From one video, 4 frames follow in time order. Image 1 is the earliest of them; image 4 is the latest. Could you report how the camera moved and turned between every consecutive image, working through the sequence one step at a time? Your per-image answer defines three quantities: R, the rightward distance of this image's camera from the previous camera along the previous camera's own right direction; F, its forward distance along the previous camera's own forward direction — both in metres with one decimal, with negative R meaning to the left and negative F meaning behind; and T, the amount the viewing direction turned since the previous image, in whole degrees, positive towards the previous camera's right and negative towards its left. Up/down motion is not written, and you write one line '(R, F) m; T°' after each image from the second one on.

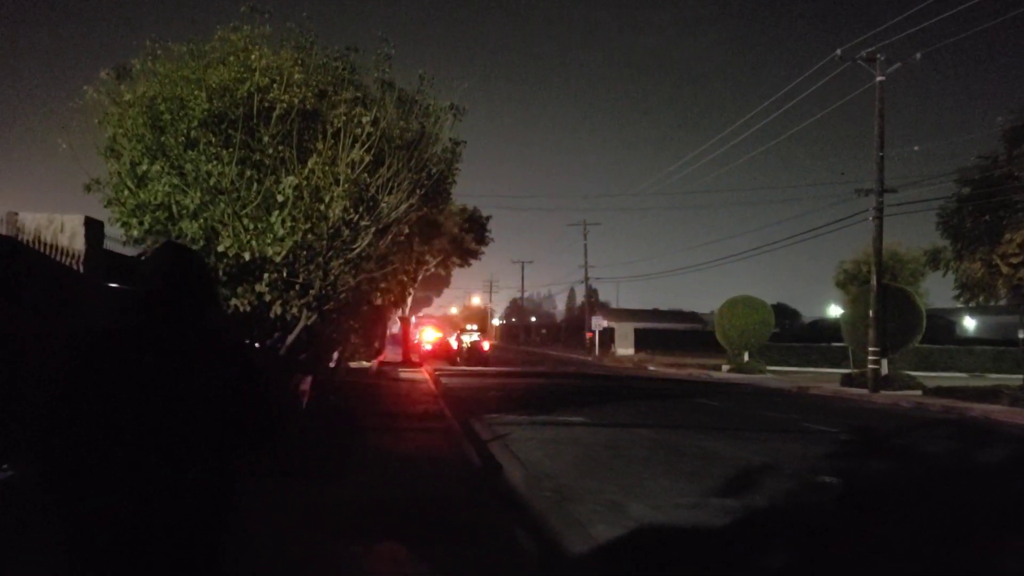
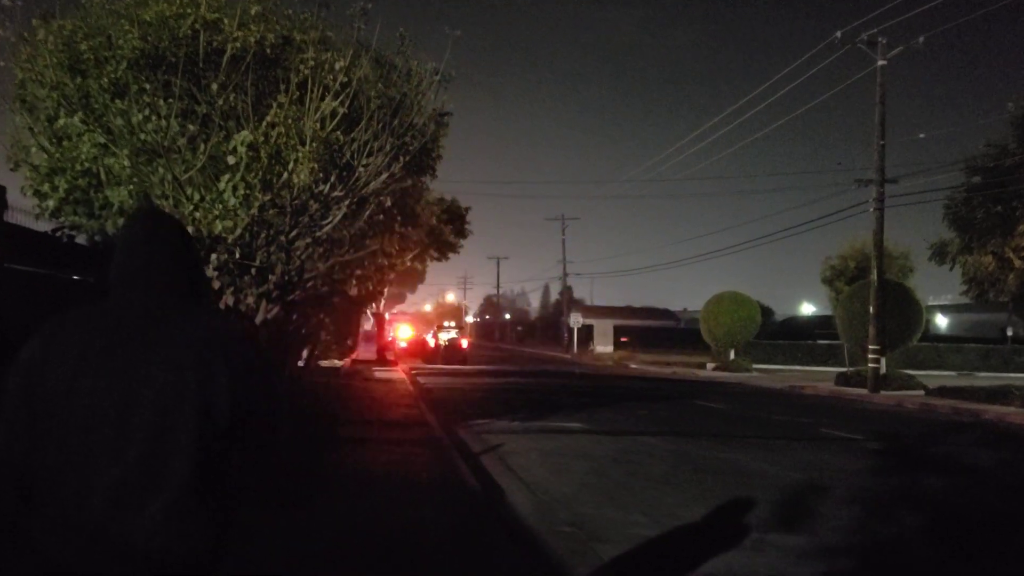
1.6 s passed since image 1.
(-0.4, +2.6) m; +1°
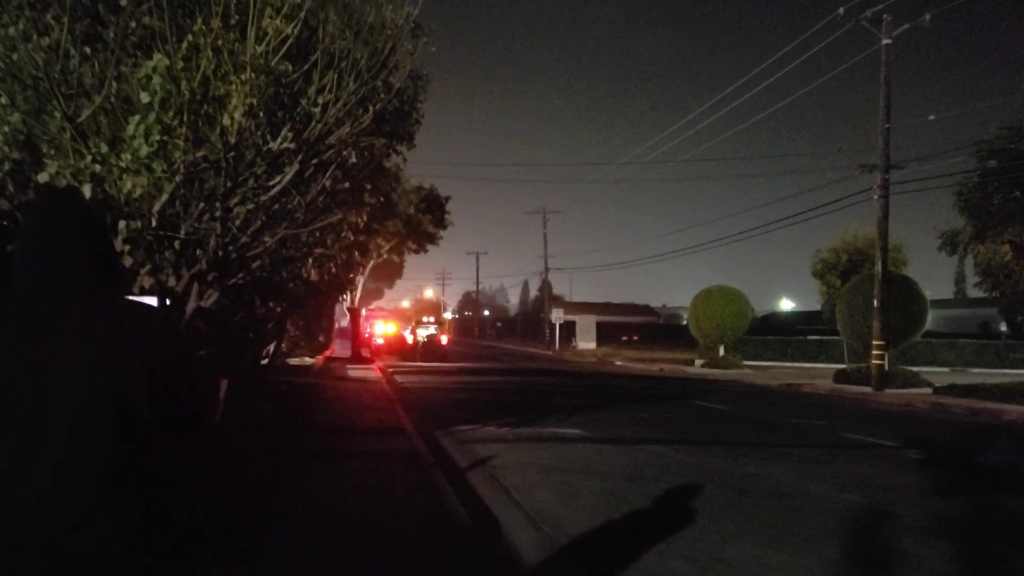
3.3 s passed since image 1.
(-0.2, +2.7) m; +1°
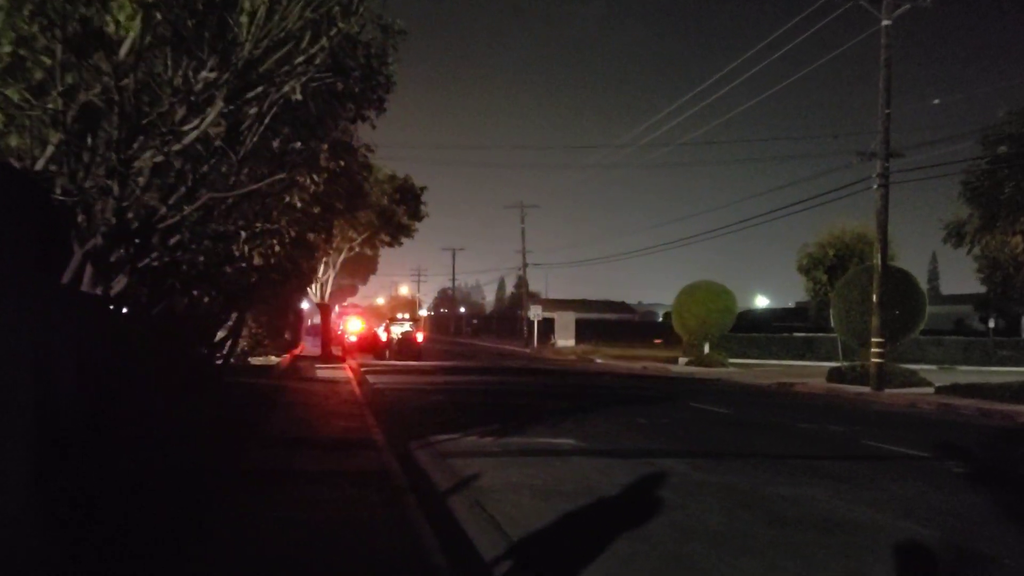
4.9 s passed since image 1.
(-0.2, +2.4) m; +1°
